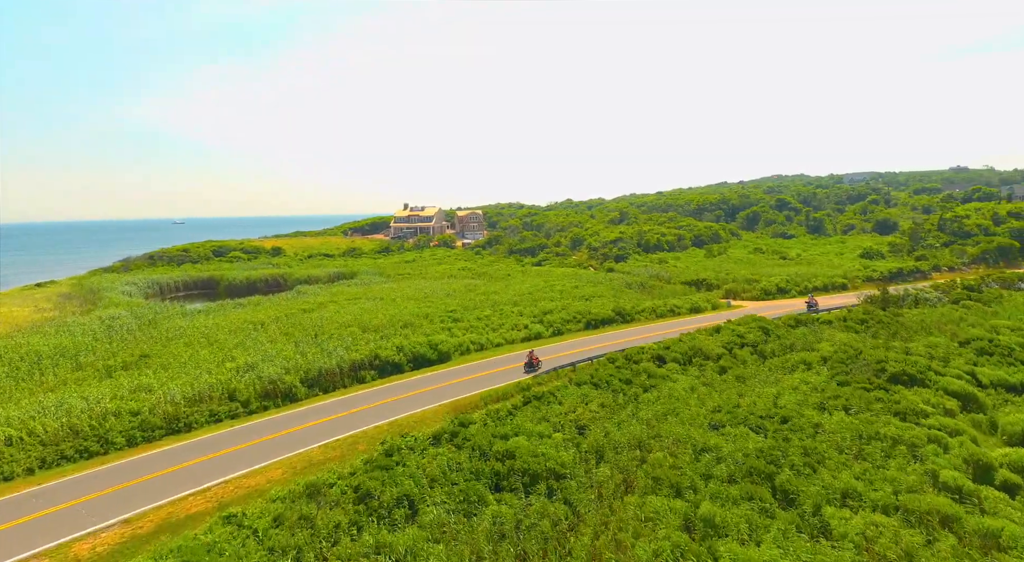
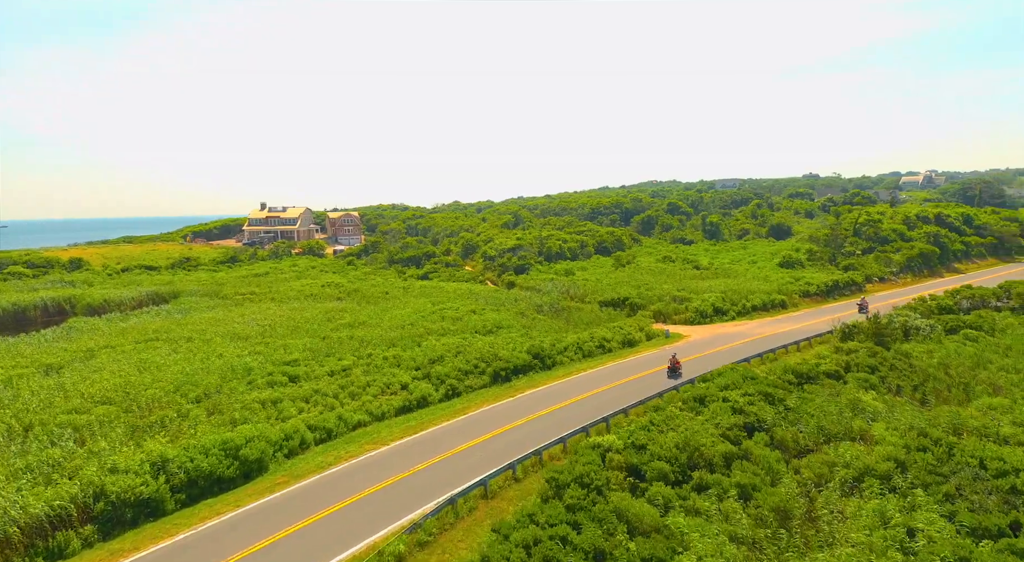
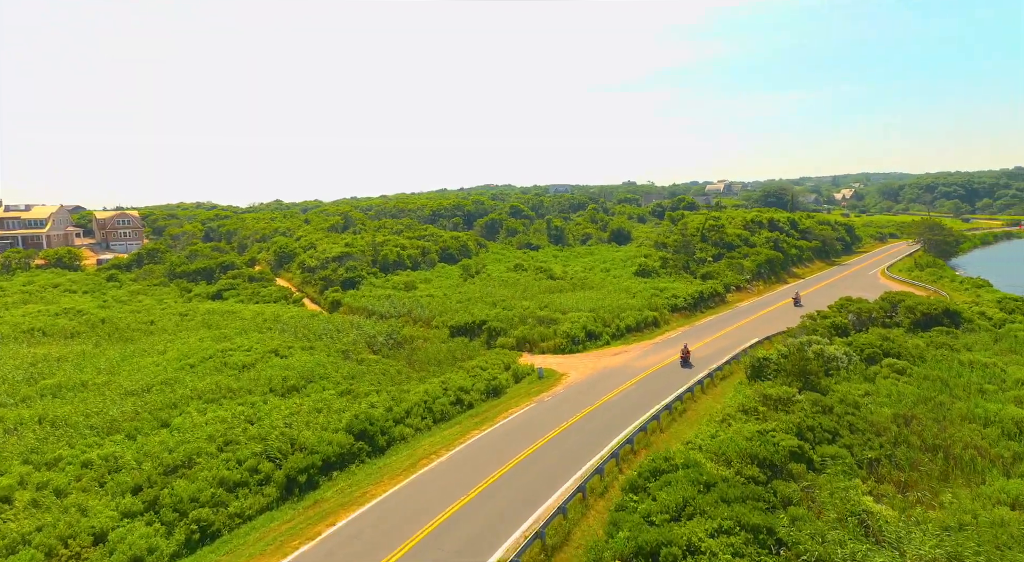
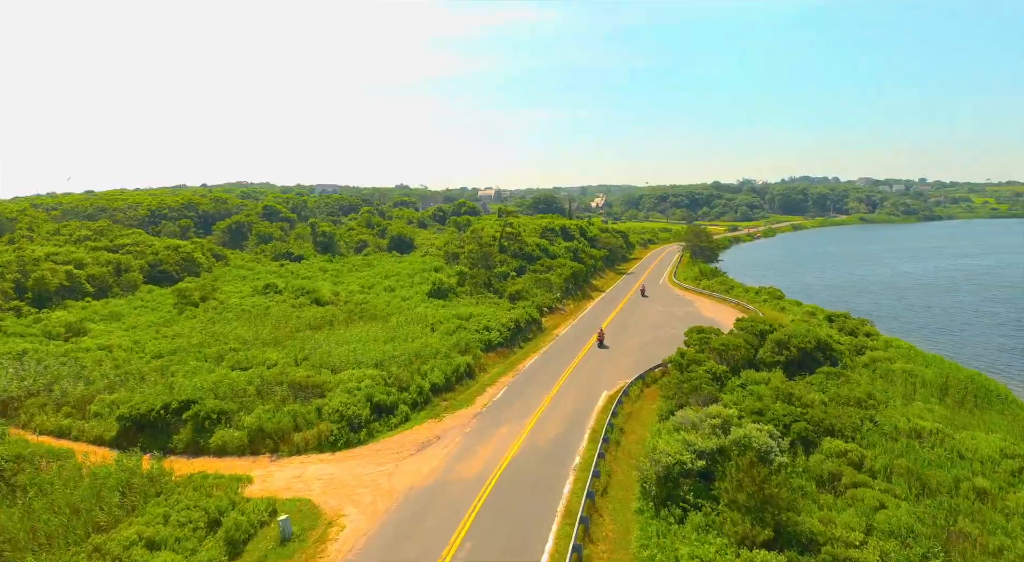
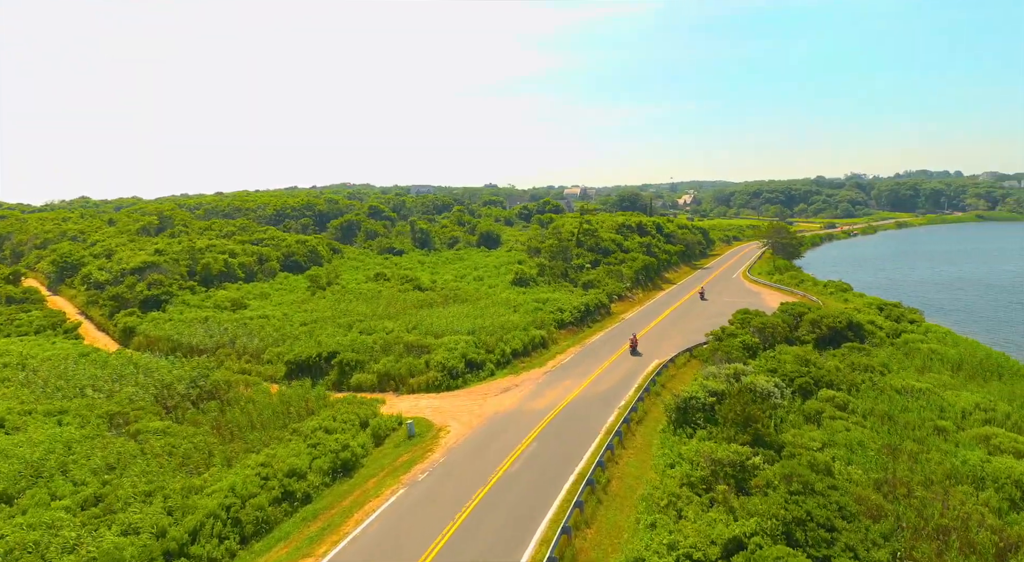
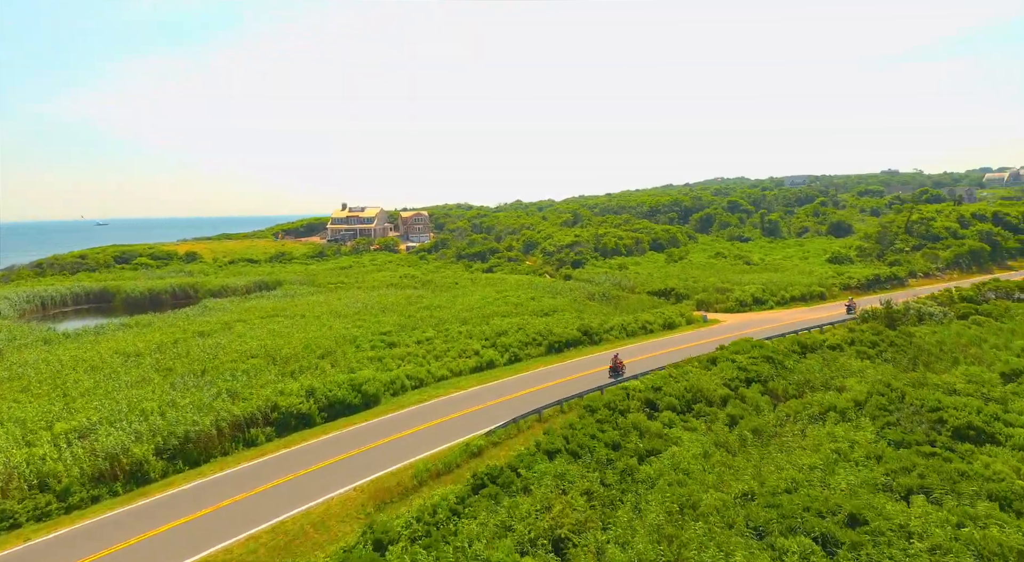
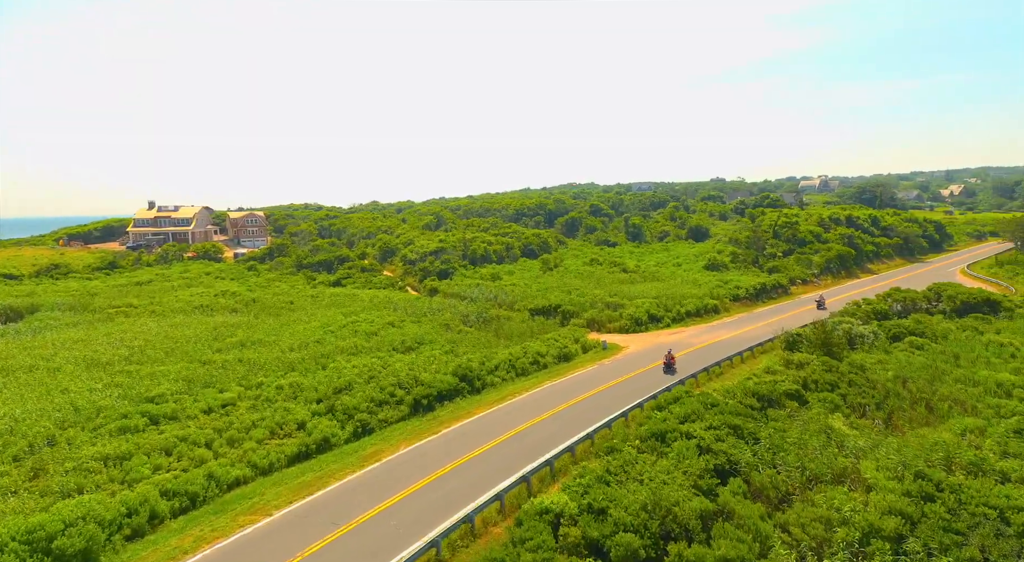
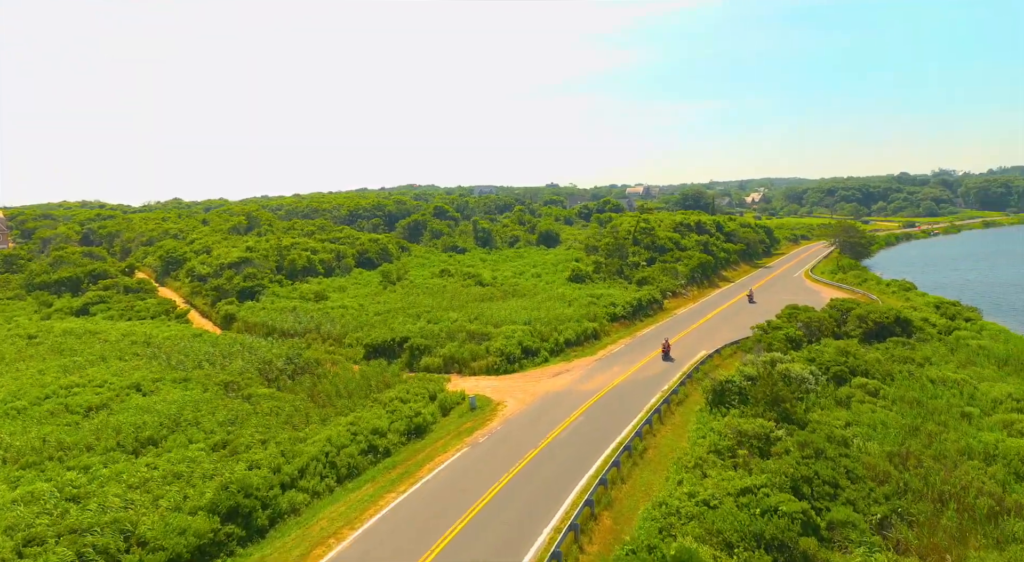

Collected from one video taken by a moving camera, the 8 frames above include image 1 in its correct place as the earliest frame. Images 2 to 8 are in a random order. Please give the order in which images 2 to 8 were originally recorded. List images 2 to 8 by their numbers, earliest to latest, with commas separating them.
6, 2, 7, 3, 8, 5, 4
